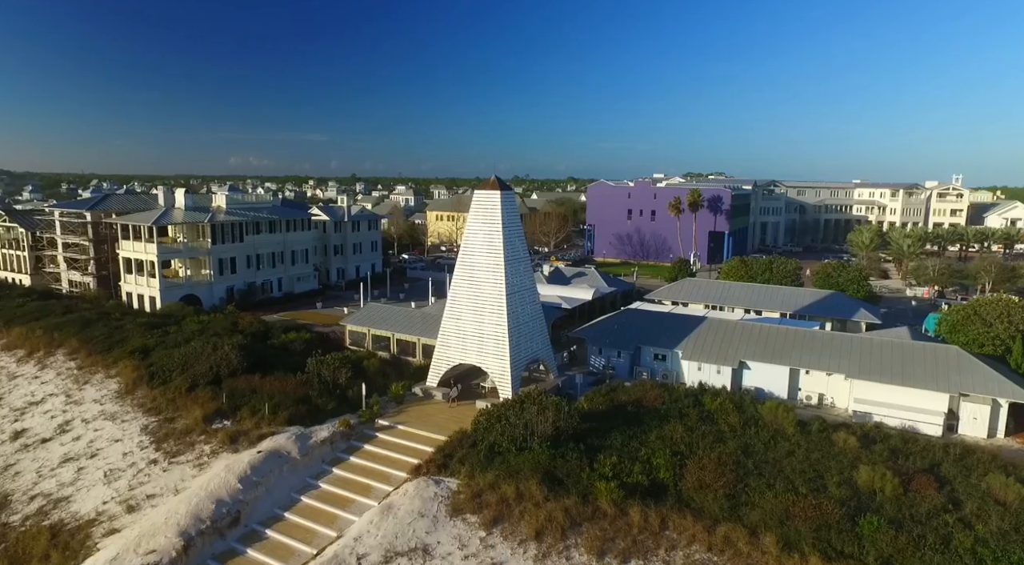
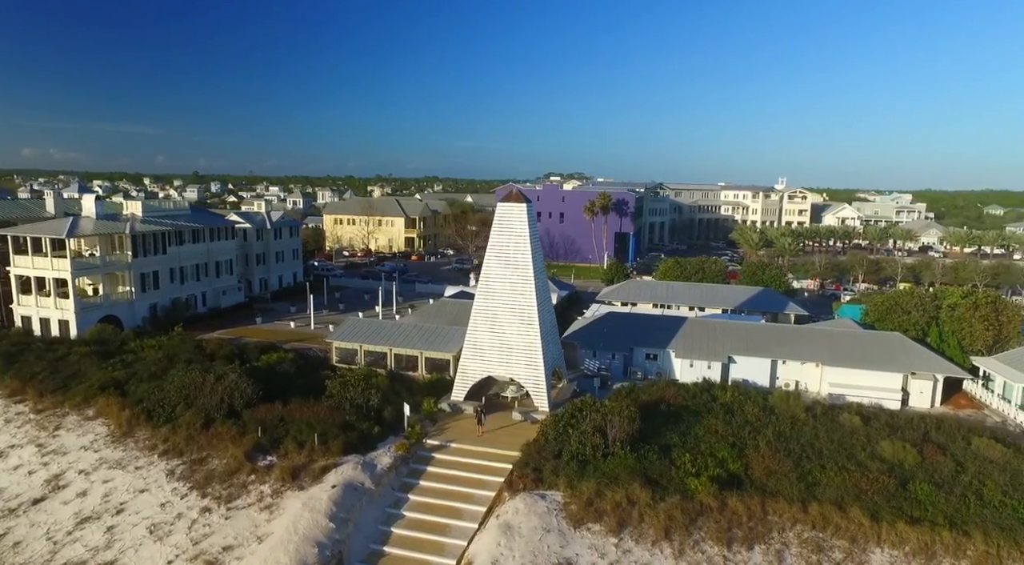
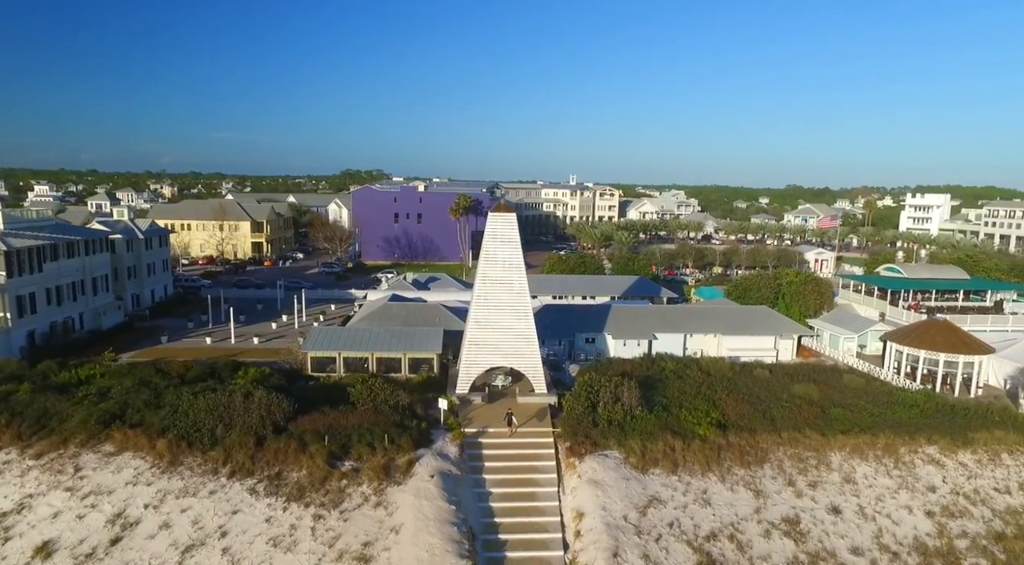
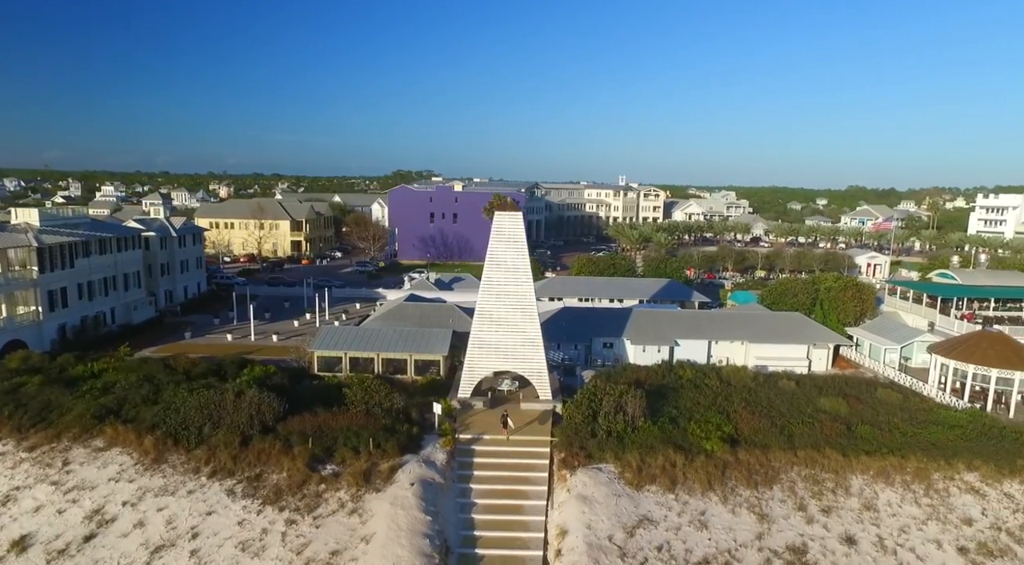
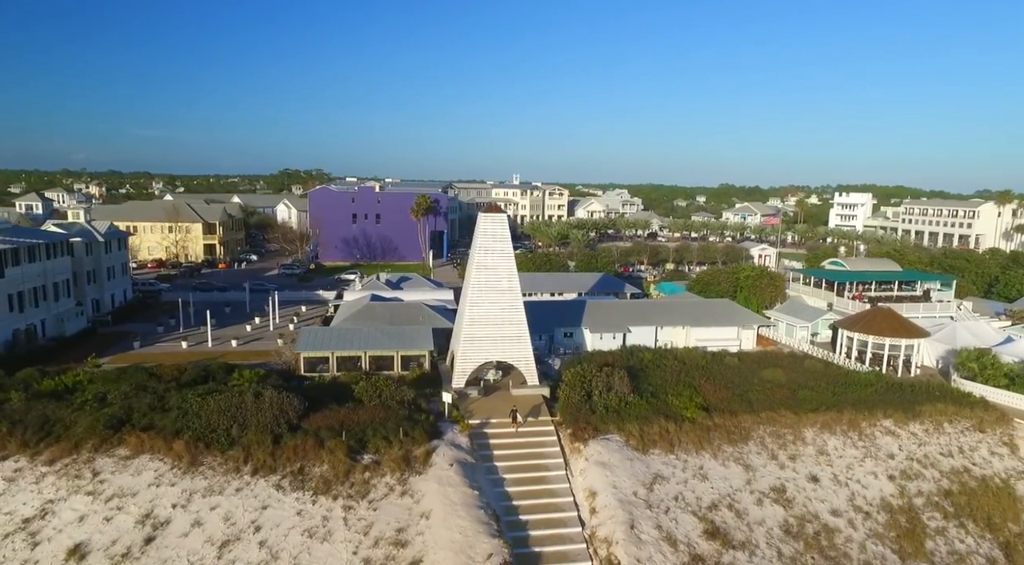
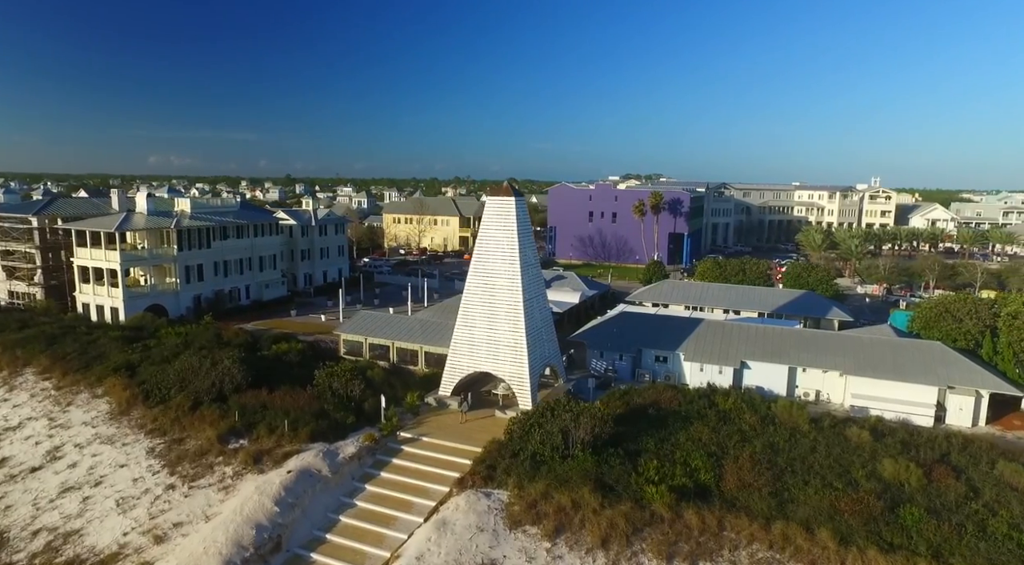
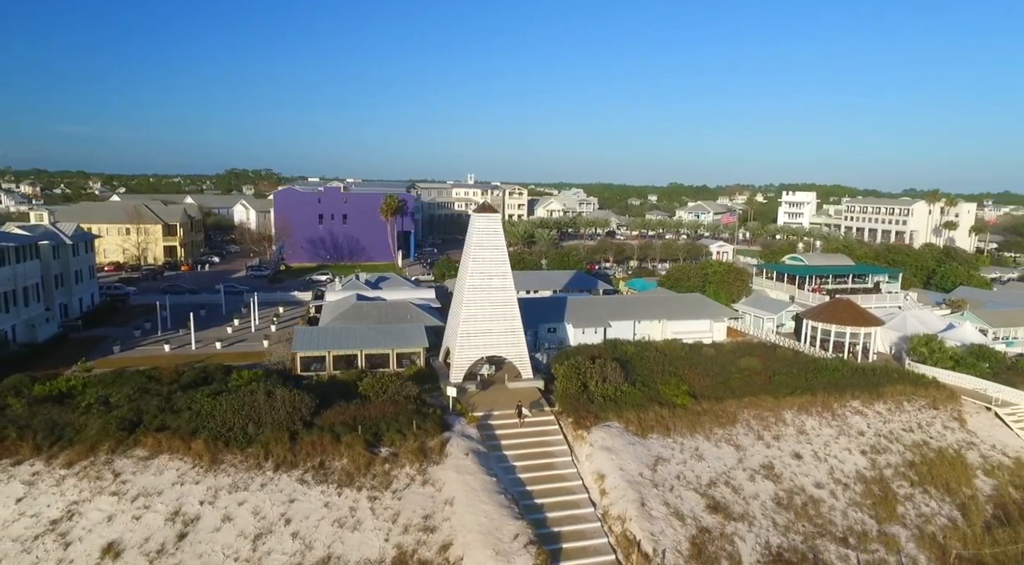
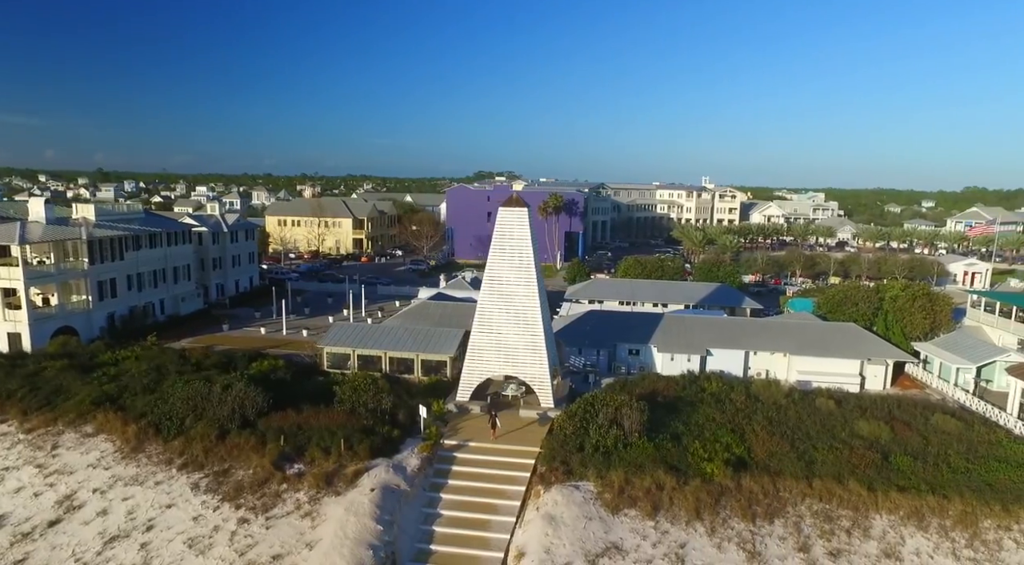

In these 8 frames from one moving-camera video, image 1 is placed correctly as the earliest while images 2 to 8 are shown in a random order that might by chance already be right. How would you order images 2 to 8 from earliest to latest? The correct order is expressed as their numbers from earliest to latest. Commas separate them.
6, 2, 8, 4, 3, 5, 7
